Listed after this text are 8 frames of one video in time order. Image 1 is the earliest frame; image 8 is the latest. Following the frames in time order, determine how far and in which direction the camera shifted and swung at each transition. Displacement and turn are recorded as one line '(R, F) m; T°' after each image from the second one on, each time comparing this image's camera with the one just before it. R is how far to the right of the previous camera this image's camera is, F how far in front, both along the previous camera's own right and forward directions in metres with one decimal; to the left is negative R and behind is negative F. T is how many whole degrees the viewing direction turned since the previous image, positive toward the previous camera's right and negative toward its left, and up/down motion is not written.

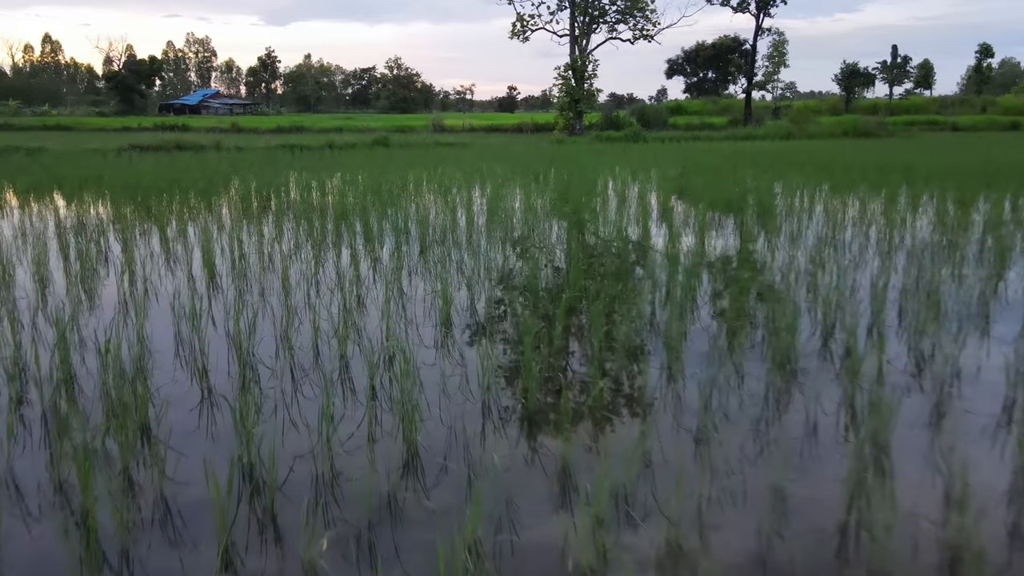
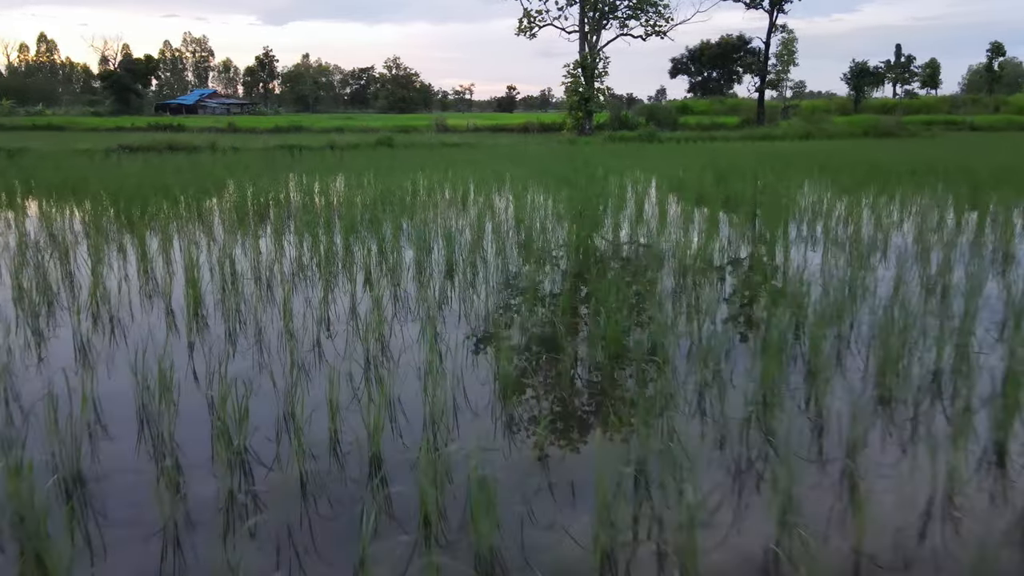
(-0.2, +0.7) m; 0°
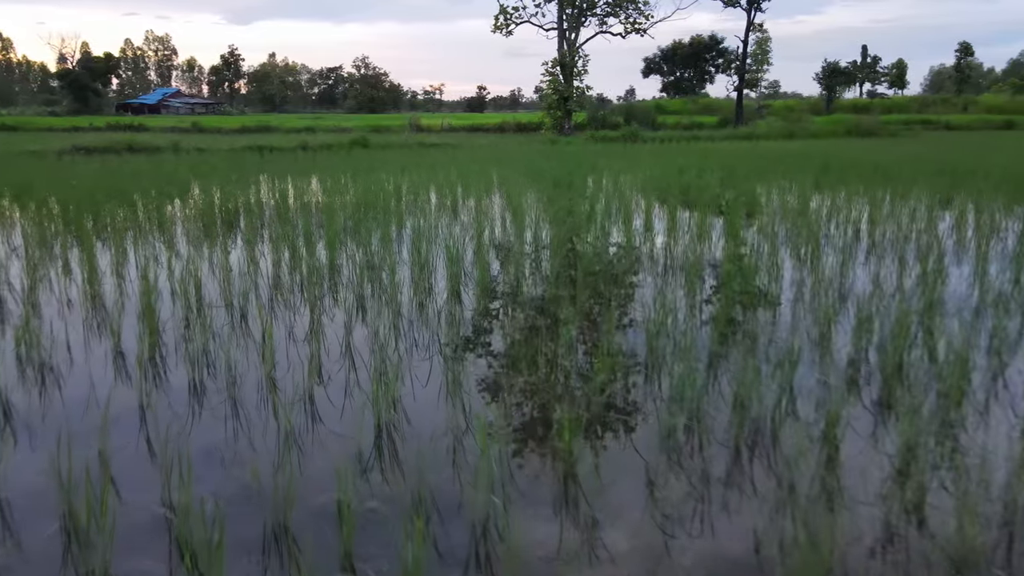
(-0.2, +0.6) m; +2°
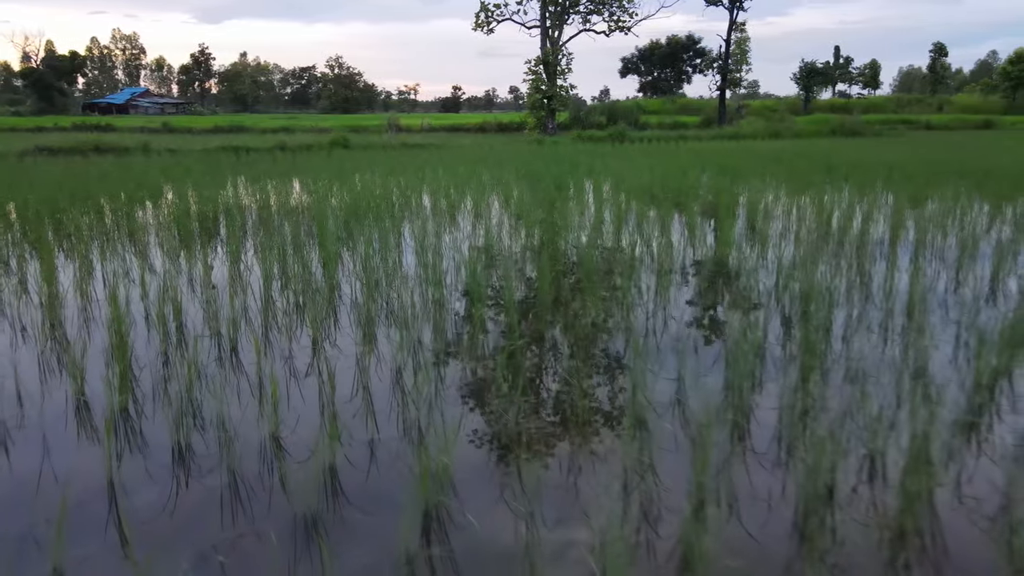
(-0.2, +0.4) m; +2°
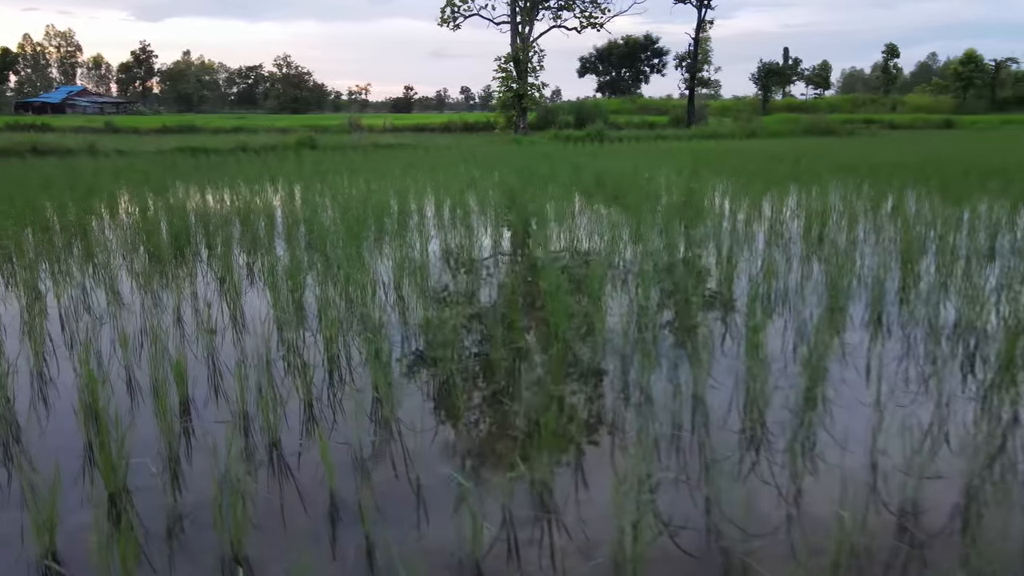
(-0.5, +0.7) m; +4°
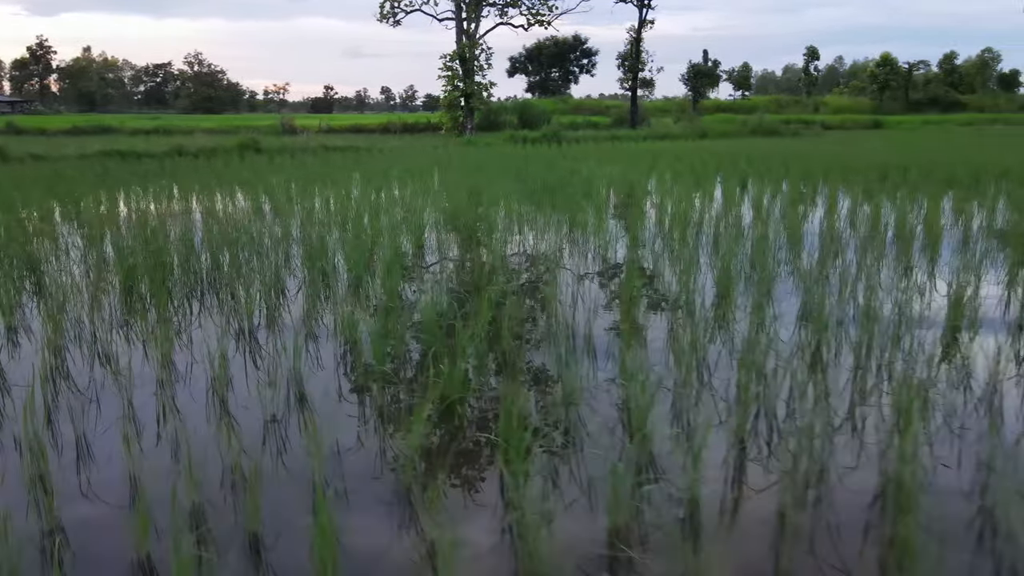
(-0.7, +0.7) m; +6°
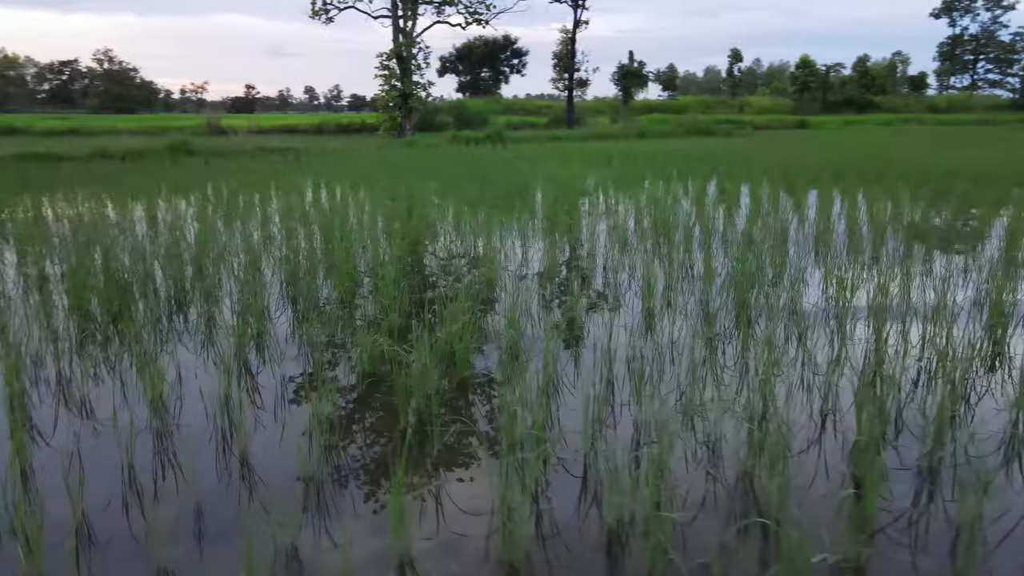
(-0.3, +0.3) m; +5°
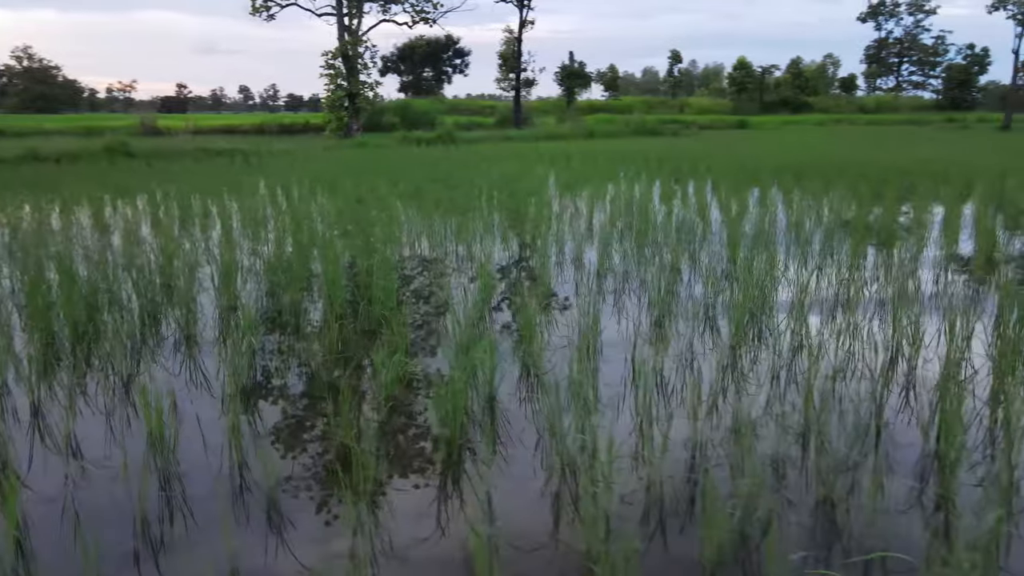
(-0.2, +0.1) m; +4°
